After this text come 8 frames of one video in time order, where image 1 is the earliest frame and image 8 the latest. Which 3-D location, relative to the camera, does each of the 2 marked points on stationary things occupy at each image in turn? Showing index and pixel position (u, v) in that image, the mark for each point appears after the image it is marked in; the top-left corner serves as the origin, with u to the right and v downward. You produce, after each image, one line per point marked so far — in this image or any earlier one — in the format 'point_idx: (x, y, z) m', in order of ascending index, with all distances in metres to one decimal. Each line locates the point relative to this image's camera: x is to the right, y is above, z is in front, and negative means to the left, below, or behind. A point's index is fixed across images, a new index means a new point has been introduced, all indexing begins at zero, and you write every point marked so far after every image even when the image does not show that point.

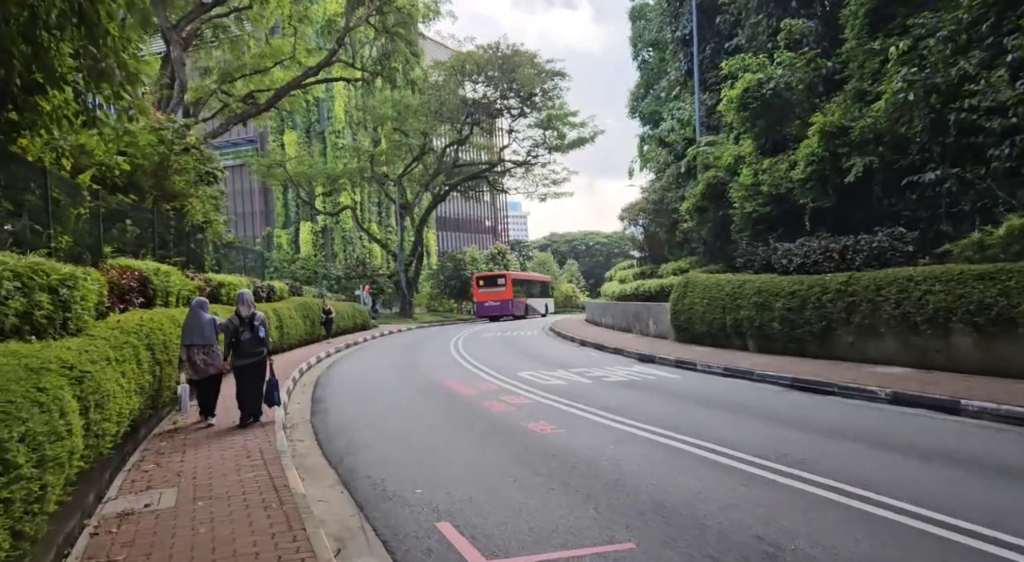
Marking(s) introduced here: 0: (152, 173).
0: (-8.5, +2.5, +19.2) m
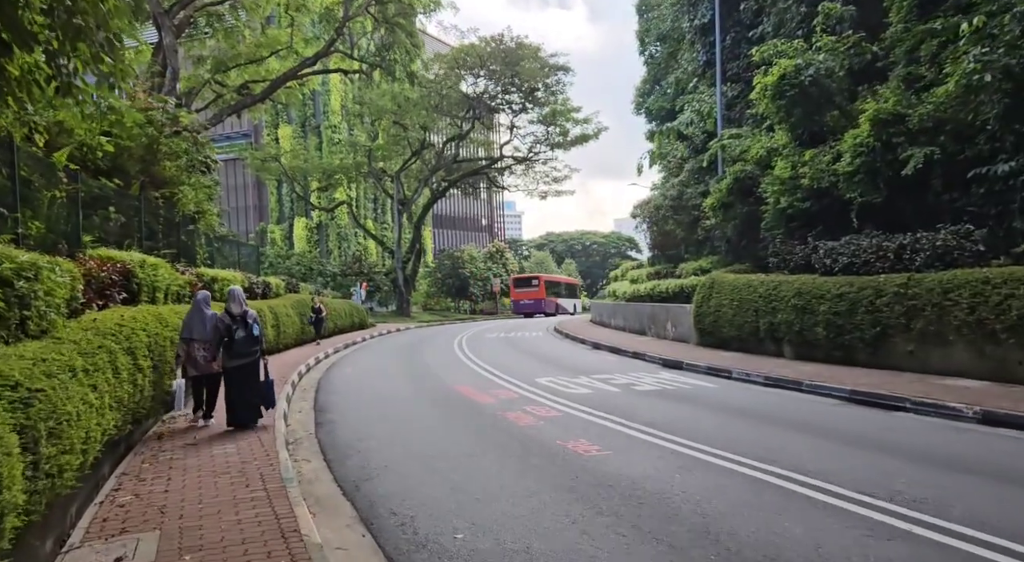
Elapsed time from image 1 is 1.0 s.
0: (-8.1, +2.7, +17.6) m
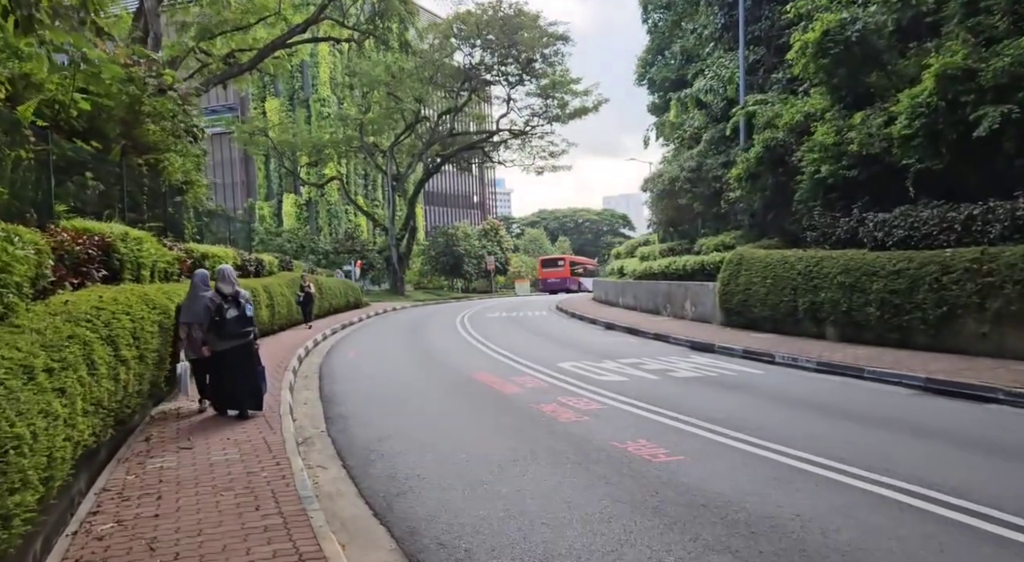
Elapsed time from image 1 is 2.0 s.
0: (-7.6, +3.1, +15.9) m
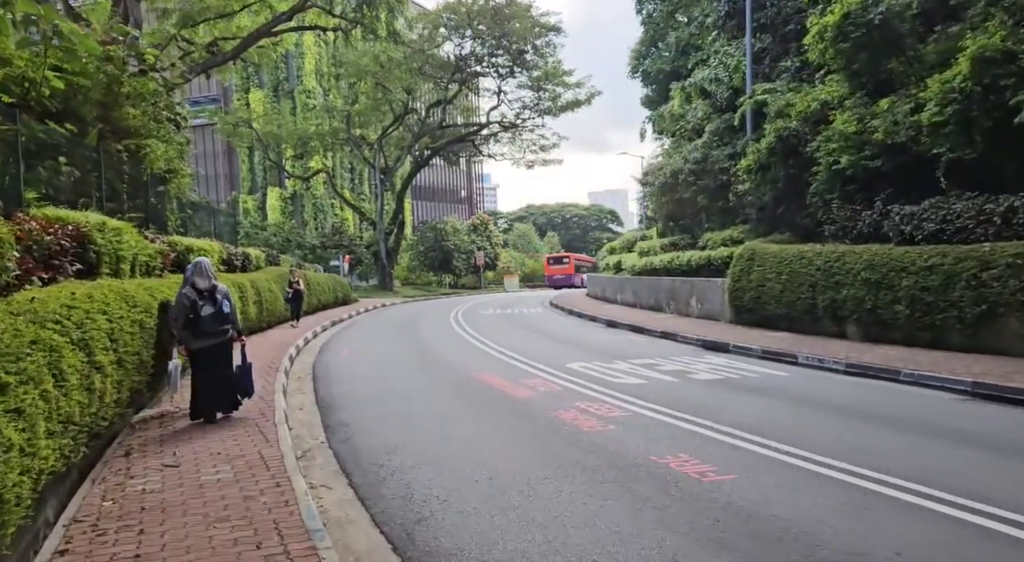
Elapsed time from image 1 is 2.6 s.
0: (-7.5, +3.2, +14.8) m
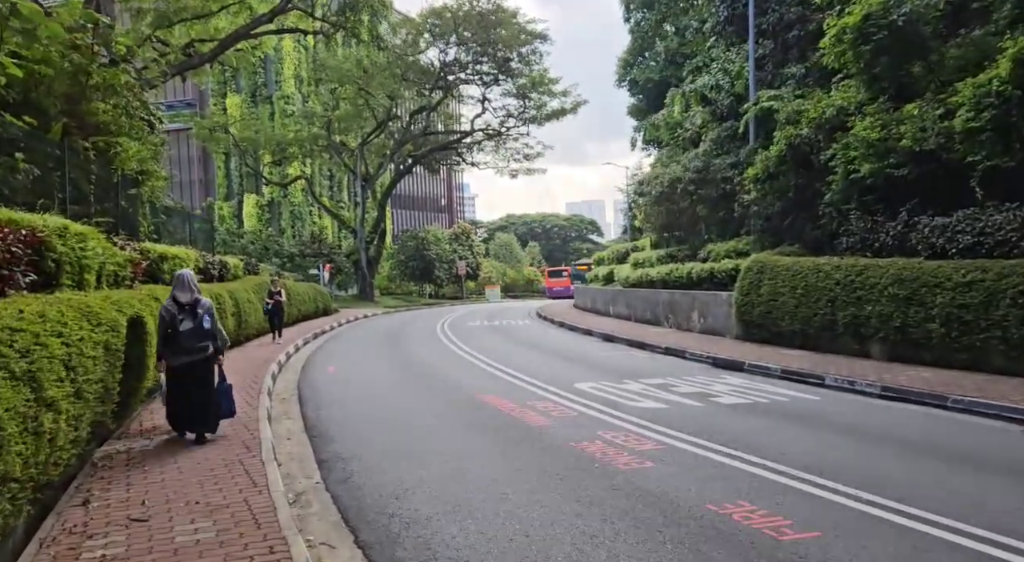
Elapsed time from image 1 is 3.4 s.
0: (-7.4, +3.1, +13.5) m
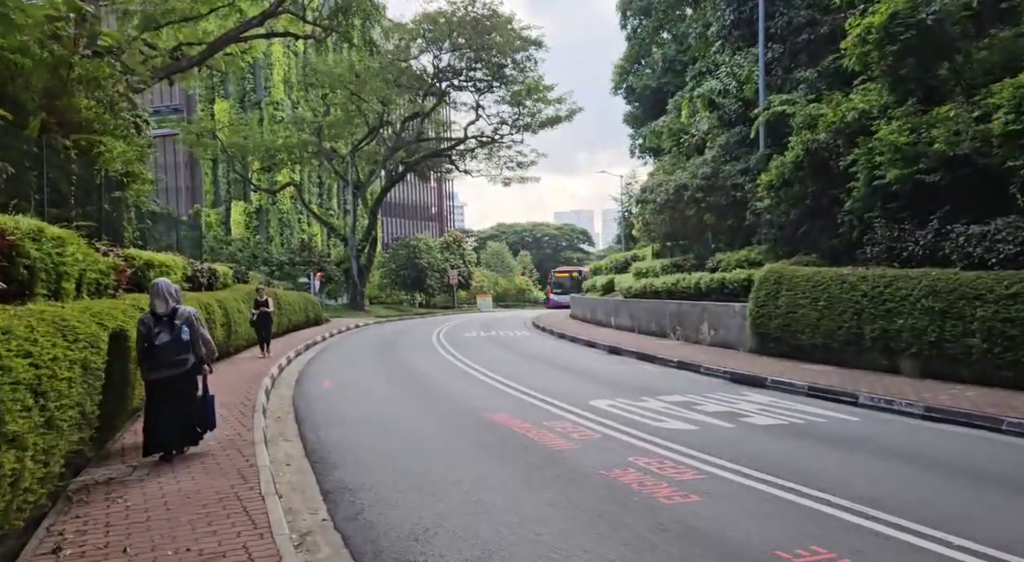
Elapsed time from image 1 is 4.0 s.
0: (-7.2, +2.9, +12.5) m
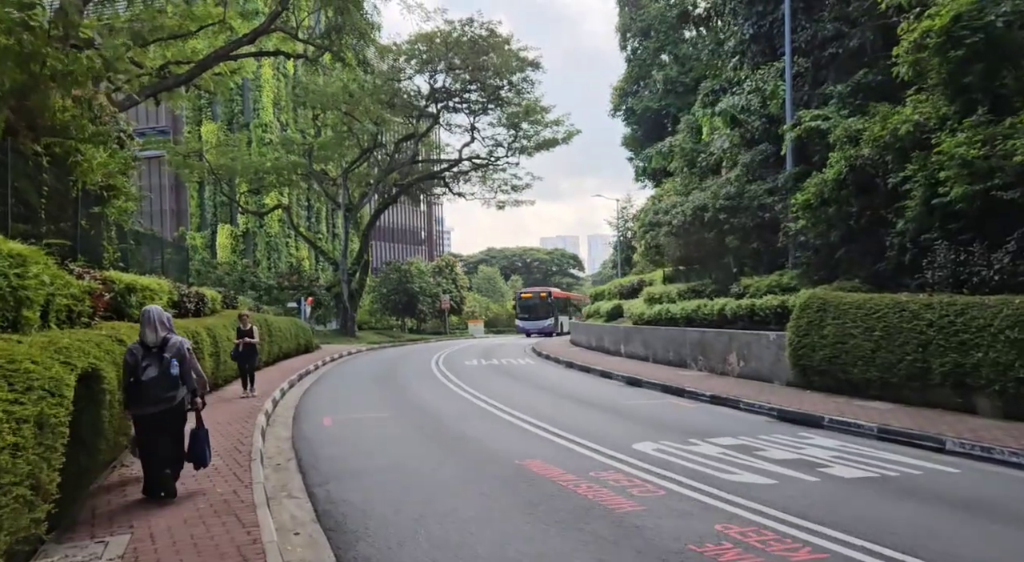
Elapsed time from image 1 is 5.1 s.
0: (-6.7, +2.6, +10.9) m
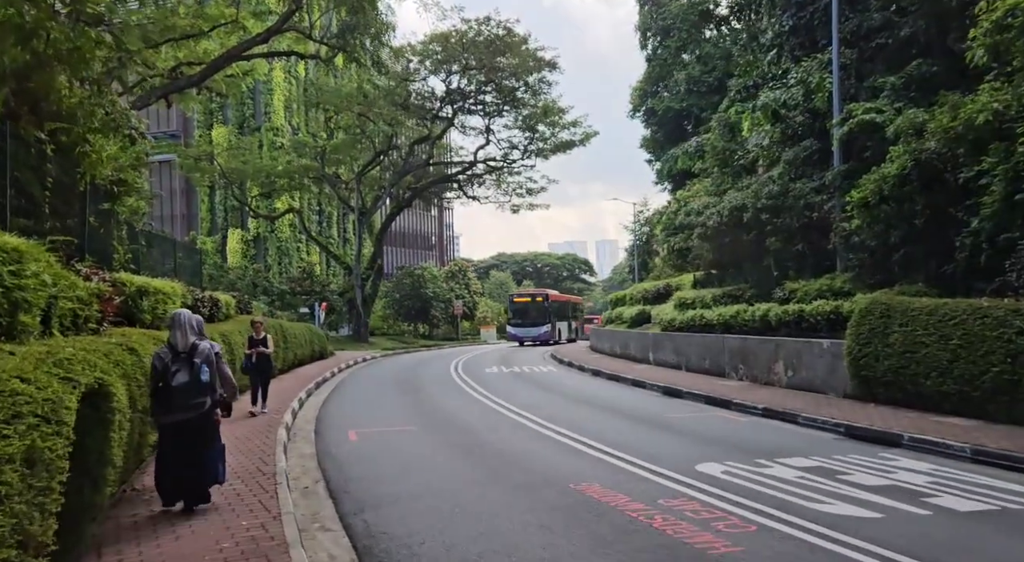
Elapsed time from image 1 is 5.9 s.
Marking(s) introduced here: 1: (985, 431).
0: (-6.0, +2.6, +9.8) m
1: (+6.8, -2.2, +11.7) m
